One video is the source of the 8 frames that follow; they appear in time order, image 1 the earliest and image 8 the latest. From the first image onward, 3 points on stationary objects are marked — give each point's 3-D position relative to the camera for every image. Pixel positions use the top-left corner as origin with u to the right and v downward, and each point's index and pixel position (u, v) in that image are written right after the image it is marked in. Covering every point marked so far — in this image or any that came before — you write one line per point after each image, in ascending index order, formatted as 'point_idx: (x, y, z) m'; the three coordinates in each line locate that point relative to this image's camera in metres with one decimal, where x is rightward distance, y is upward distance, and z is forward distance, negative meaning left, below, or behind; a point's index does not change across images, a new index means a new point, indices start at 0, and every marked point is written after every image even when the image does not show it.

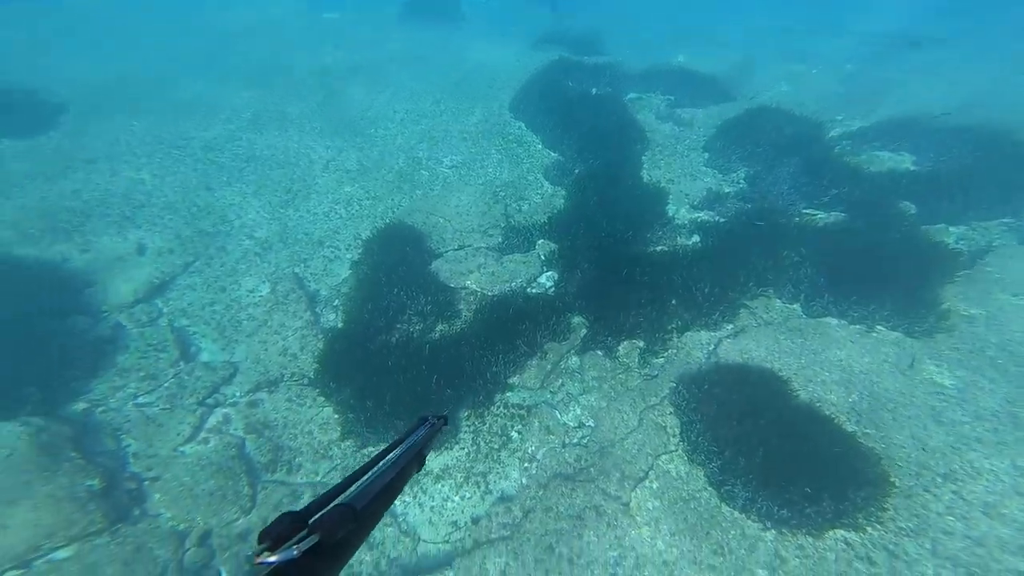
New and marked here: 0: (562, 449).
0: (+0.8, -2.6, +10.5) m
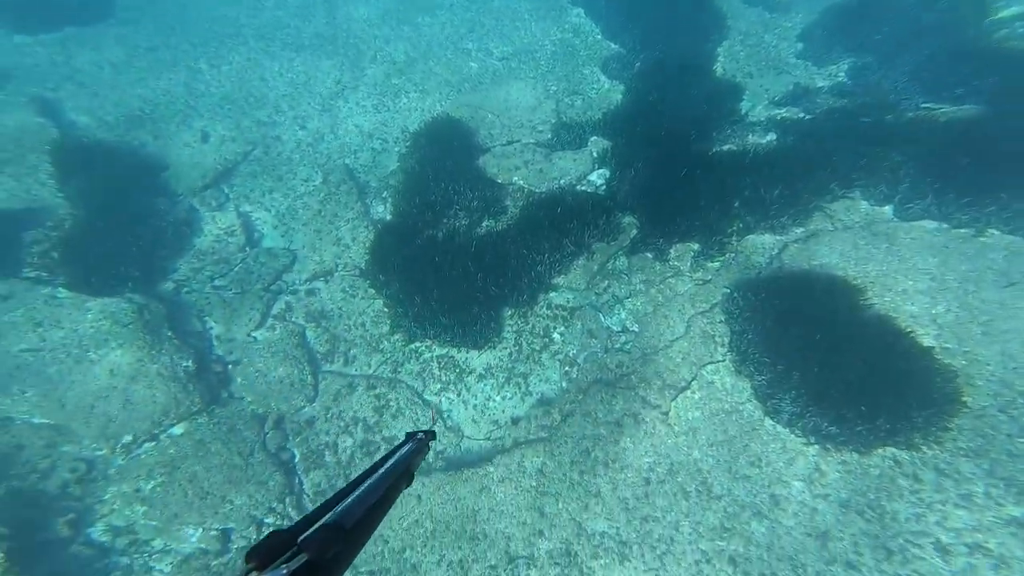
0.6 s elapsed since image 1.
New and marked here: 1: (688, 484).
0: (+1.5, -1.1, +10.4) m
1: (+2.4, -2.6, +8.4) m
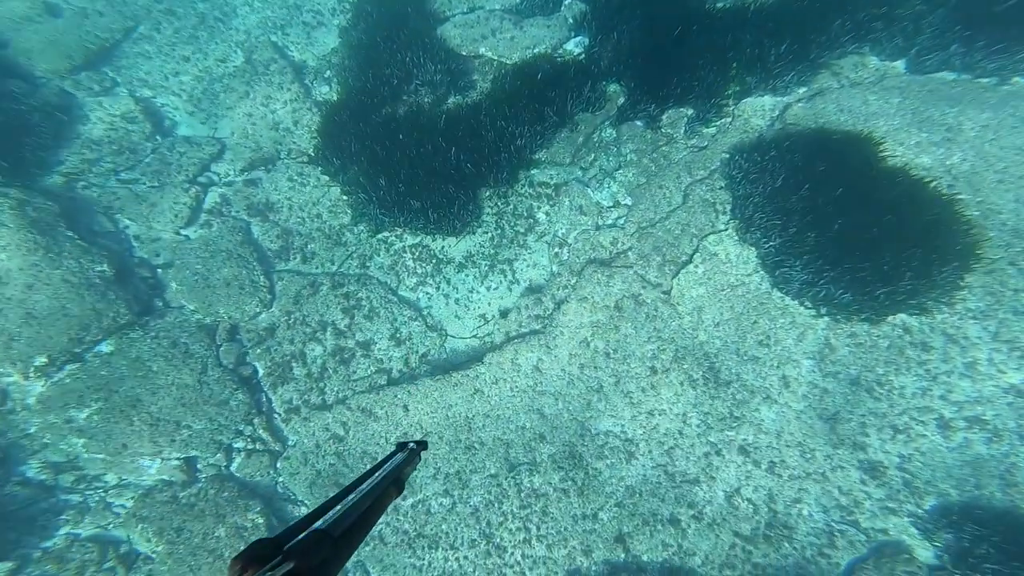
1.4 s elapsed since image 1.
0: (+1.2, +0.8, +9.5) m
1: (+2.3, -1.0, +7.9) m
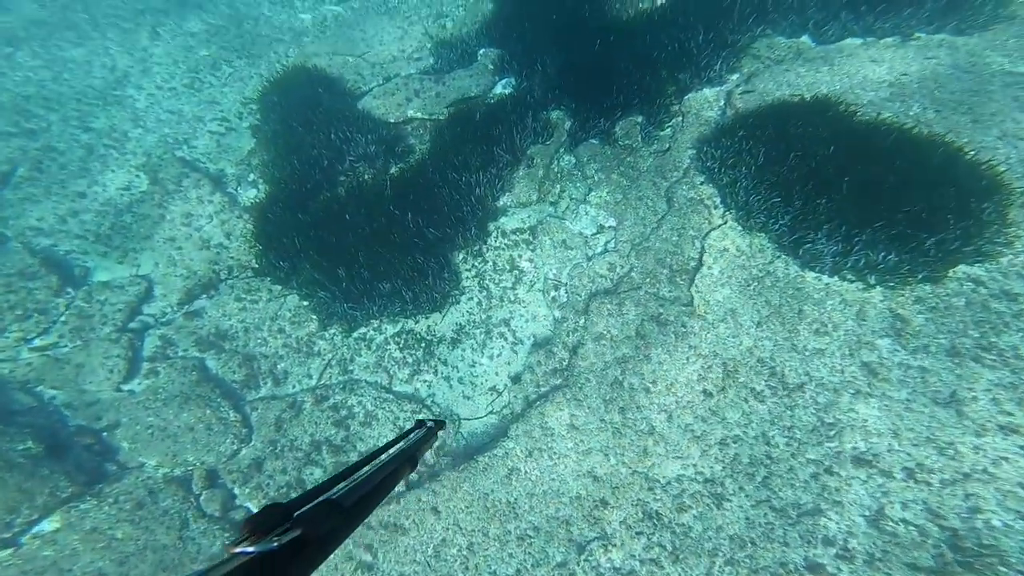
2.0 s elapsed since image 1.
0: (+1.1, +0.3, +8.6) m
1: (+2.7, -1.0, +7.0) m
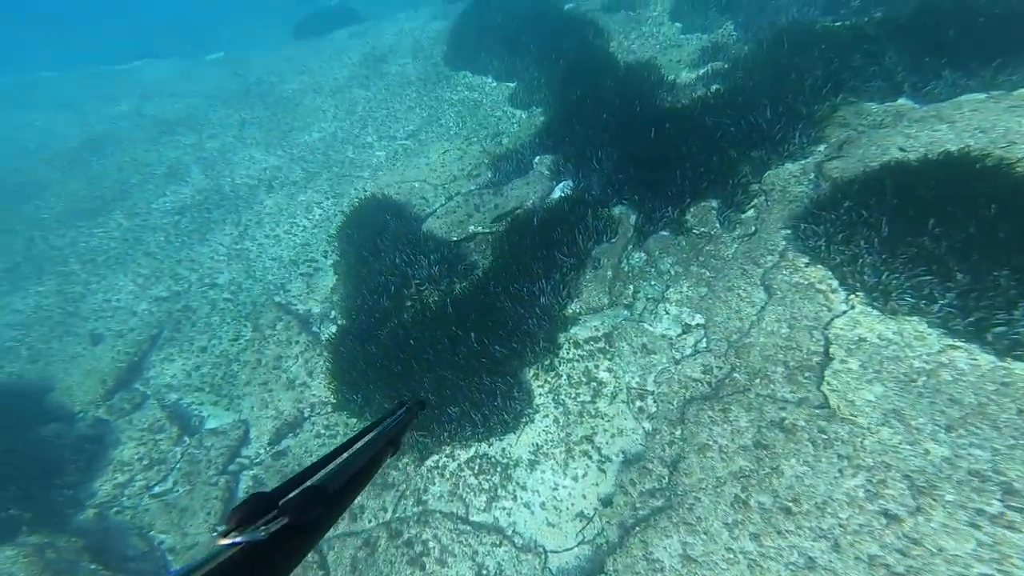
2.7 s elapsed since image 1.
0: (+2.1, -0.8, +7.4) m
1: (+3.5, -1.6, +5.3) m
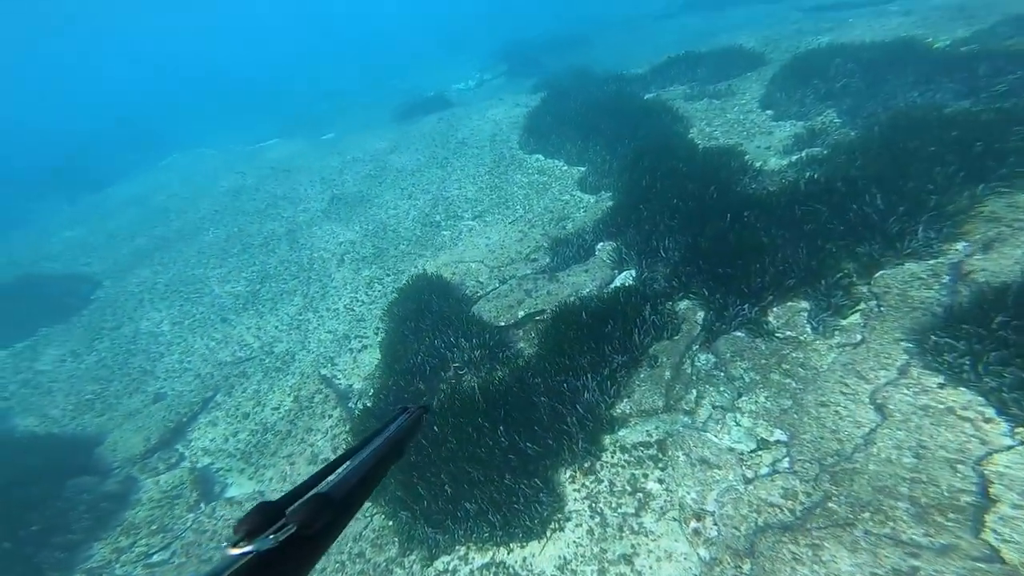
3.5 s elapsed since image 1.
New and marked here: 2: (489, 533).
0: (+2.4, -1.8, +5.9) m
1: (+3.2, -2.1, +3.5) m
2: (0.0, -2.5, +6.7) m
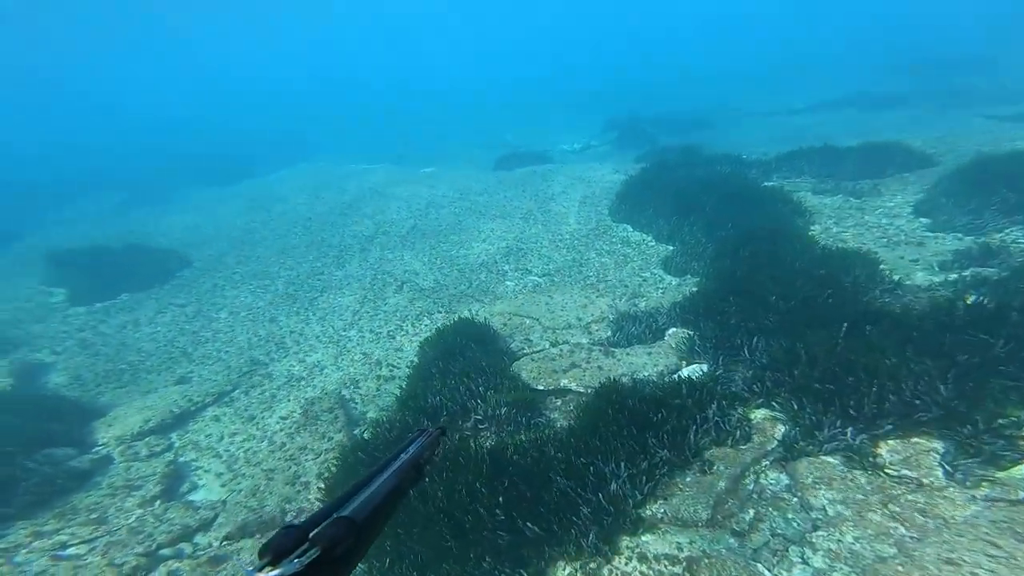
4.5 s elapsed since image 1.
0: (+2.1, -2.5, +4.3) m
1: (+2.6, -2.5, +1.7) m
2: (-0.2, -2.9, +5.3) m
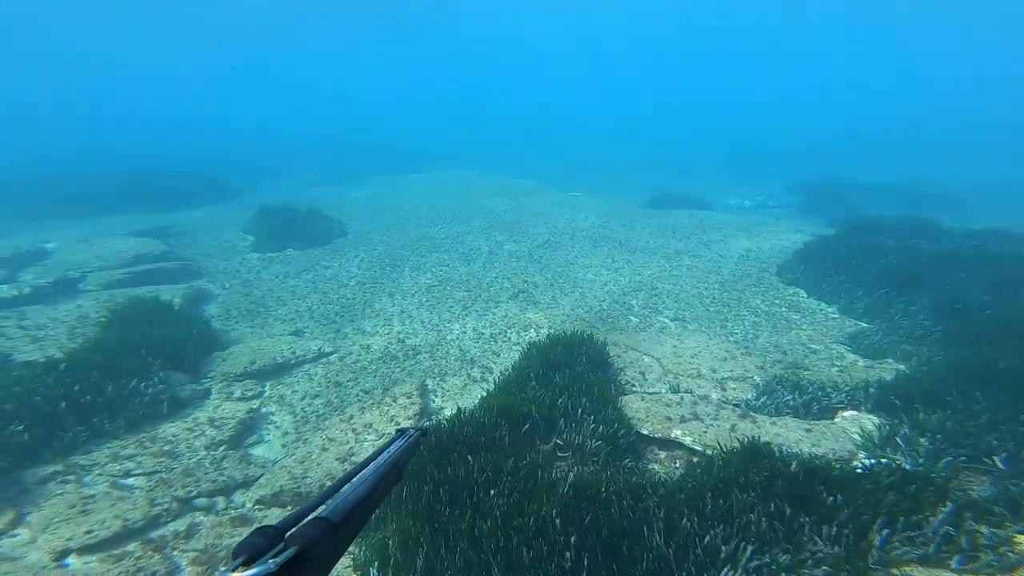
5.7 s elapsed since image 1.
0: (+2.2, -2.9, +2.8) m
1: (+2.3, -2.6, +0.1) m
2: (0.0, -2.7, +4.2) m
